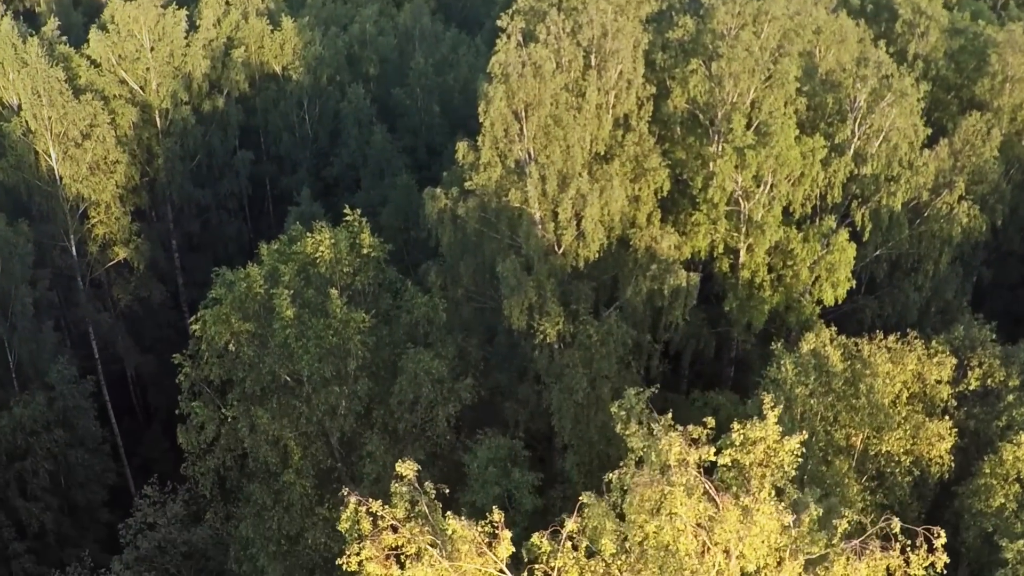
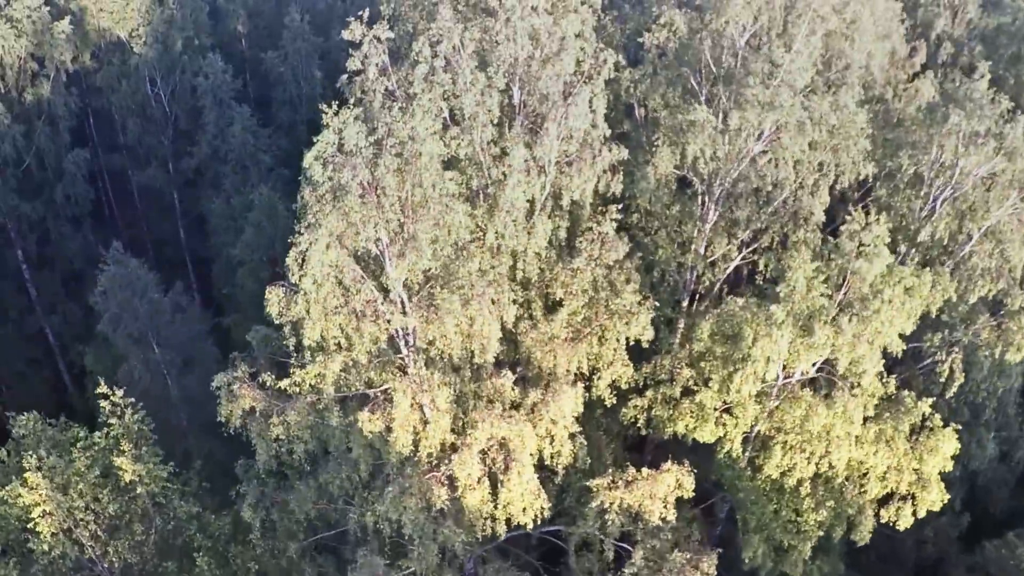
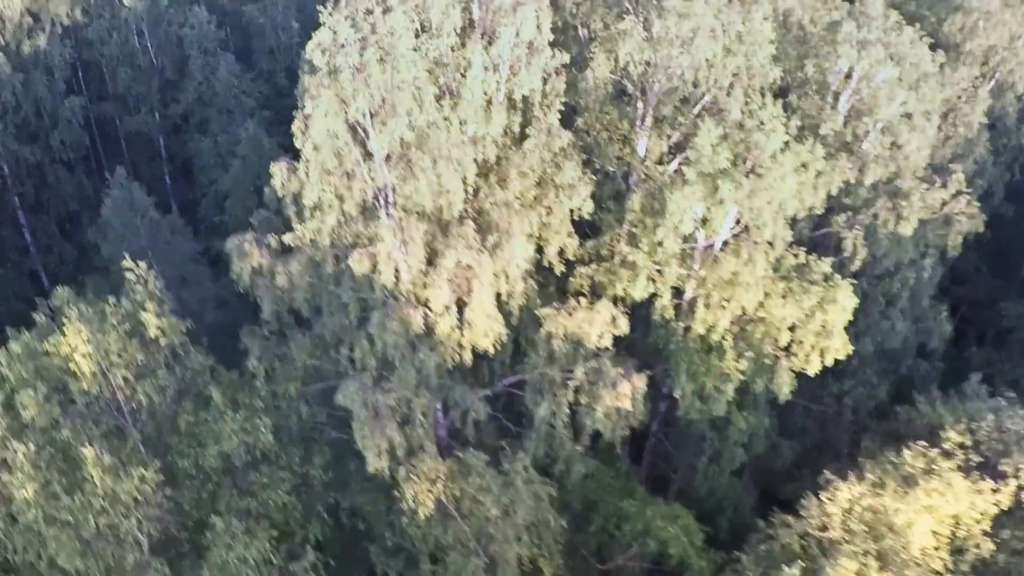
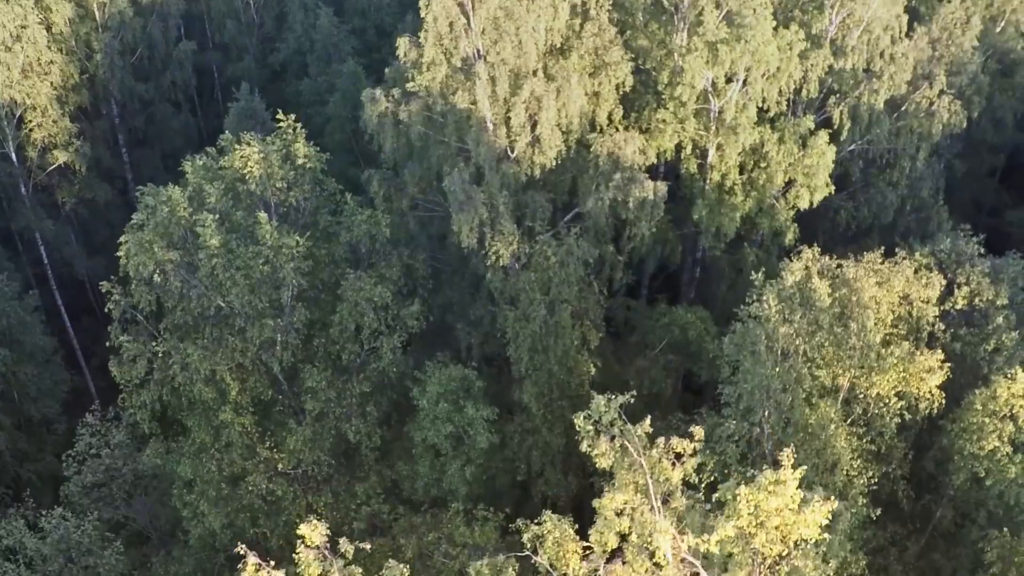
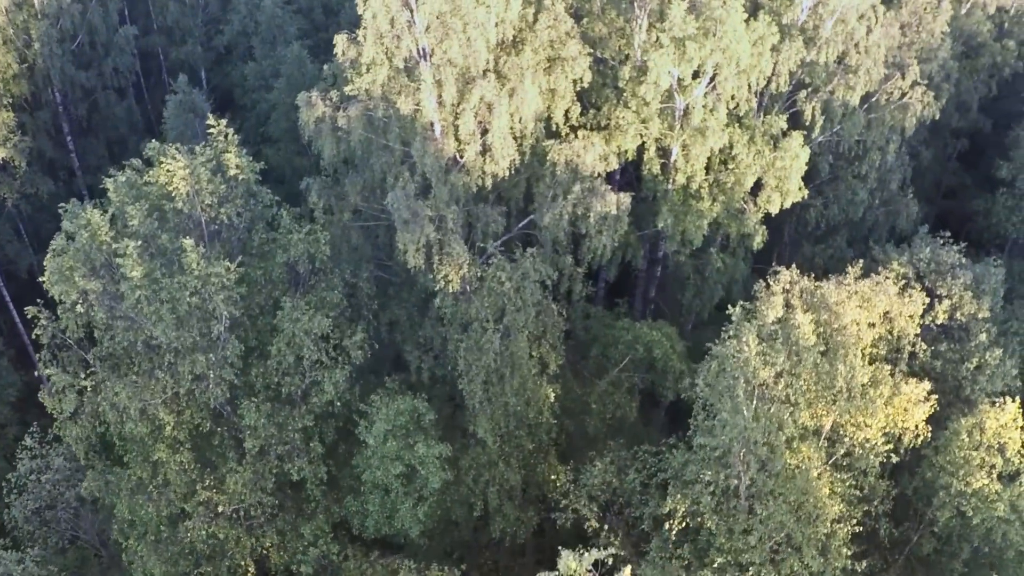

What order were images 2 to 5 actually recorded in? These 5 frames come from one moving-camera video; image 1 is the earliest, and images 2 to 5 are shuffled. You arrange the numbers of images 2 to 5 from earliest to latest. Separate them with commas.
4, 5, 3, 2
